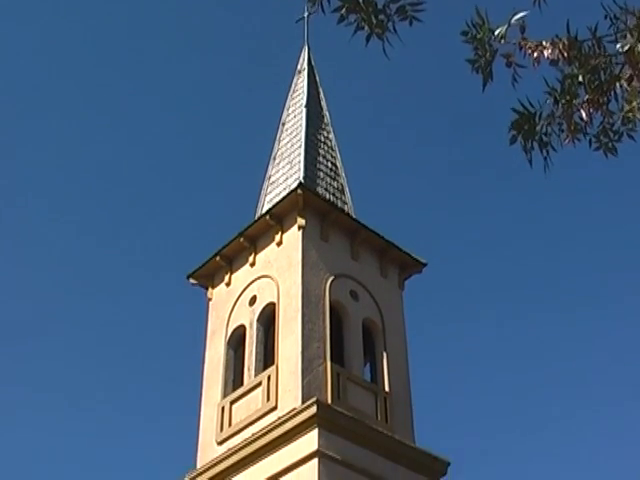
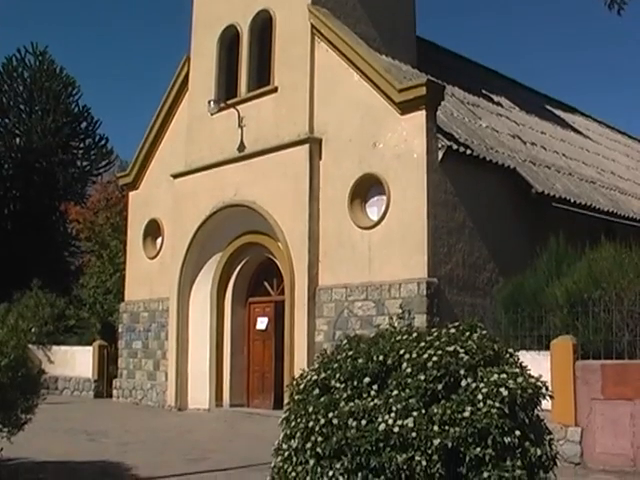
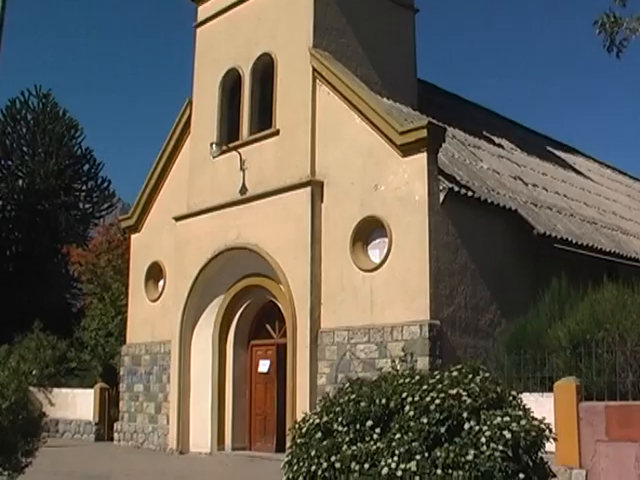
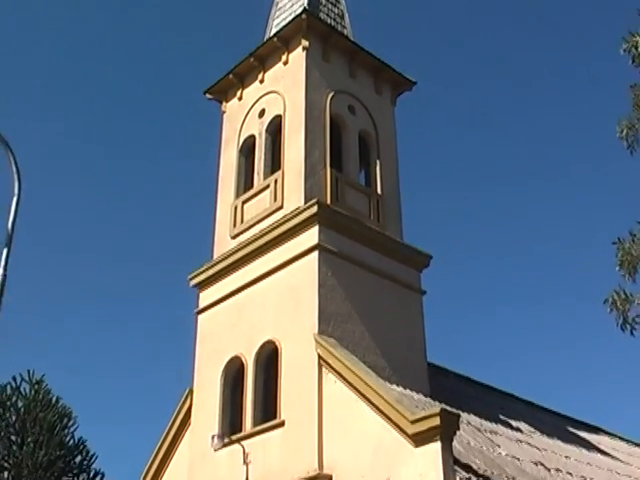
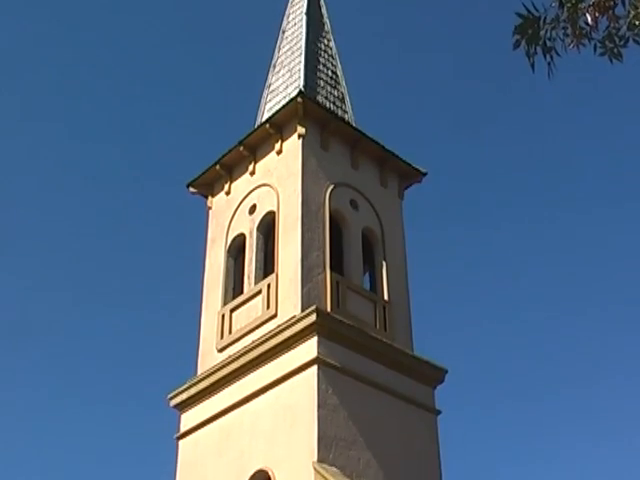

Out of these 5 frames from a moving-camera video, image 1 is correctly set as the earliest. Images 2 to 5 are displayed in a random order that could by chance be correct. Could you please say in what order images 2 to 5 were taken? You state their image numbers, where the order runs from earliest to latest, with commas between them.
5, 4, 3, 2
